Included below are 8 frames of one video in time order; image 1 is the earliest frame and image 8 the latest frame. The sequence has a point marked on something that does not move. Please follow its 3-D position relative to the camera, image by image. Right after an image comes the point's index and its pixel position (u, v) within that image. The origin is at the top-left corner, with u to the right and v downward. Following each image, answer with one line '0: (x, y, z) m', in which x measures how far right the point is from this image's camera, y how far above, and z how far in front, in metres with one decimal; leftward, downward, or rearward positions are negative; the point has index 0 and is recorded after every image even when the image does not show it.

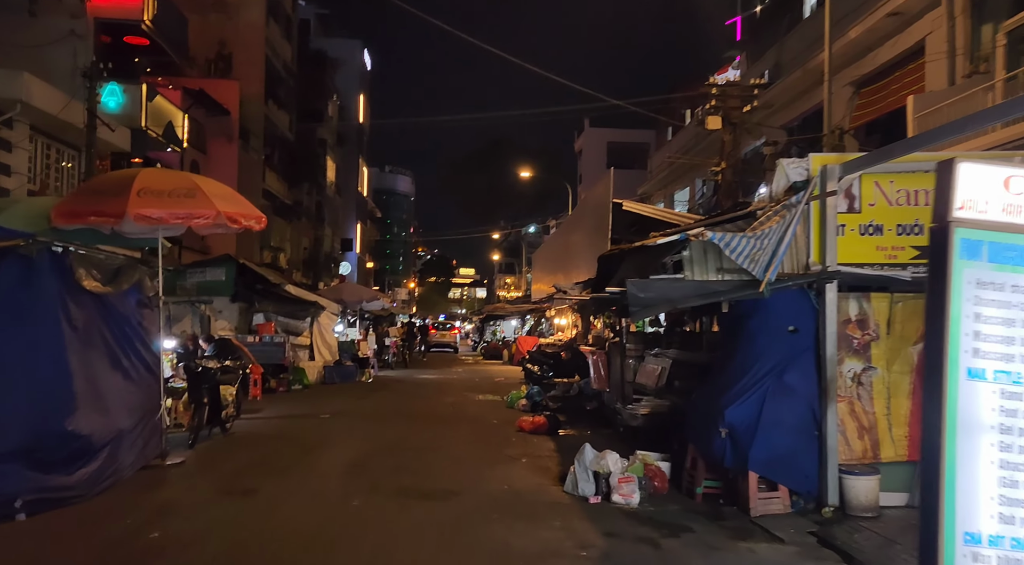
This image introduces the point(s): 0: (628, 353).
0: (+1.8, -1.1, +12.9) m
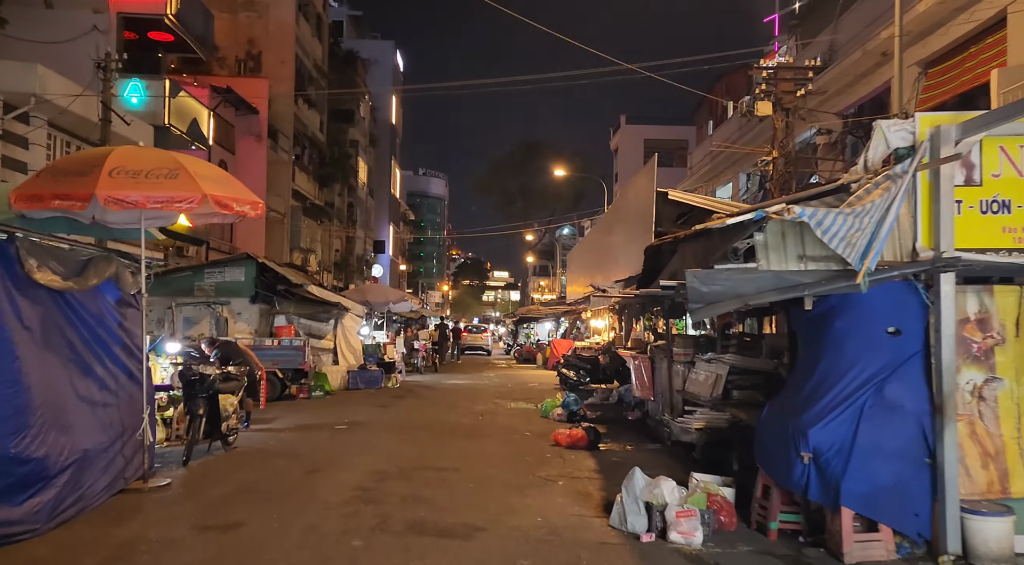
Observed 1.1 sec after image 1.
0: (+2.2, -1.0, +11.5) m
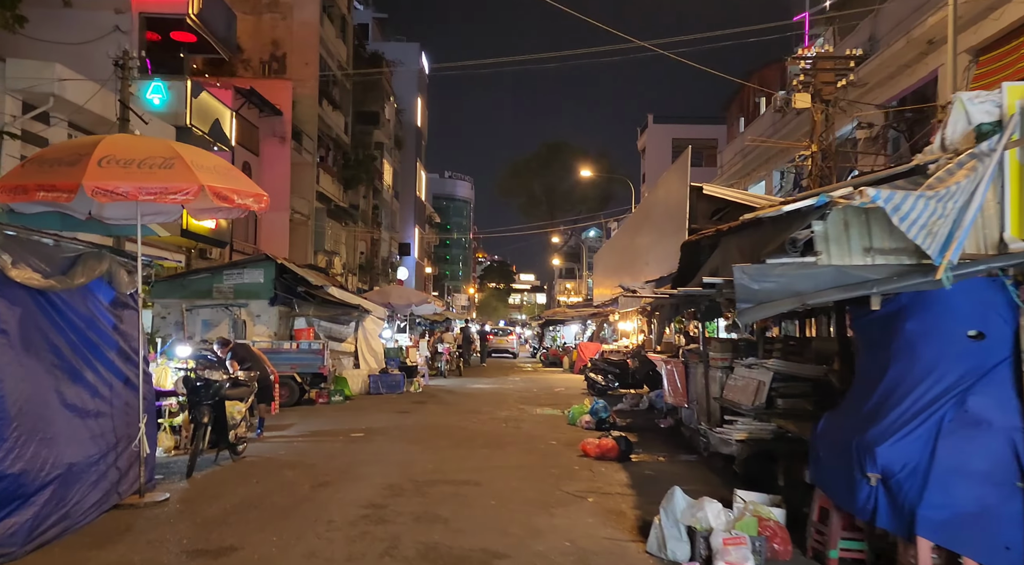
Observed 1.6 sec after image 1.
0: (+2.6, -1.0, +10.7) m
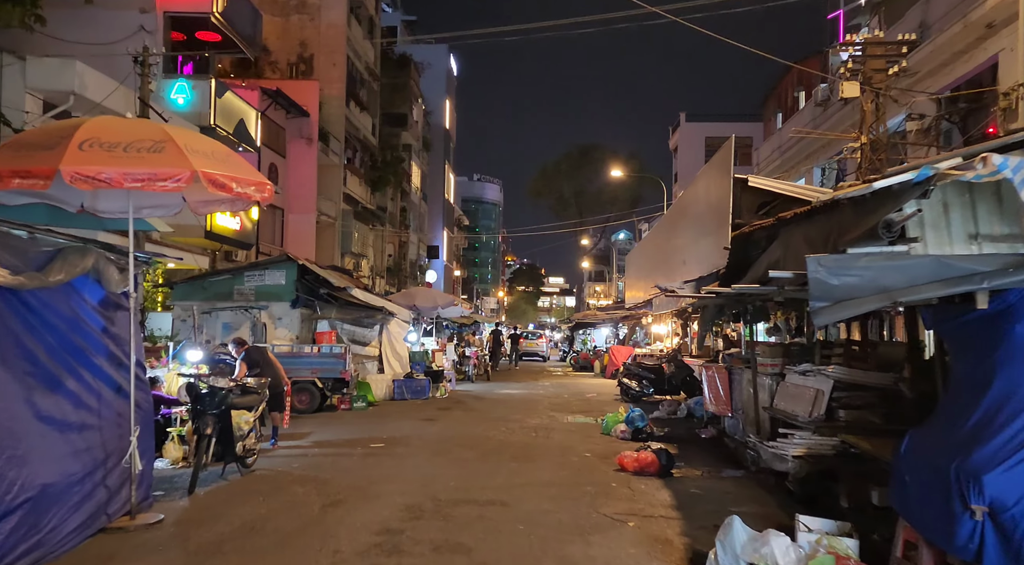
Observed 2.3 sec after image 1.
0: (+2.9, -1.0, +9.8) m
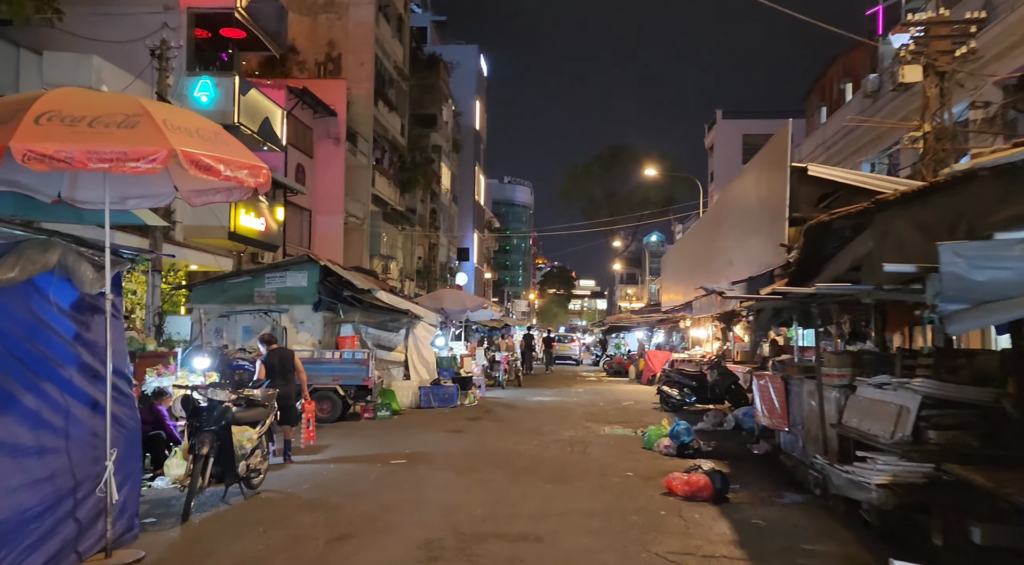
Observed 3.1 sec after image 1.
0: (+3.3, -1.0, +8.7) m
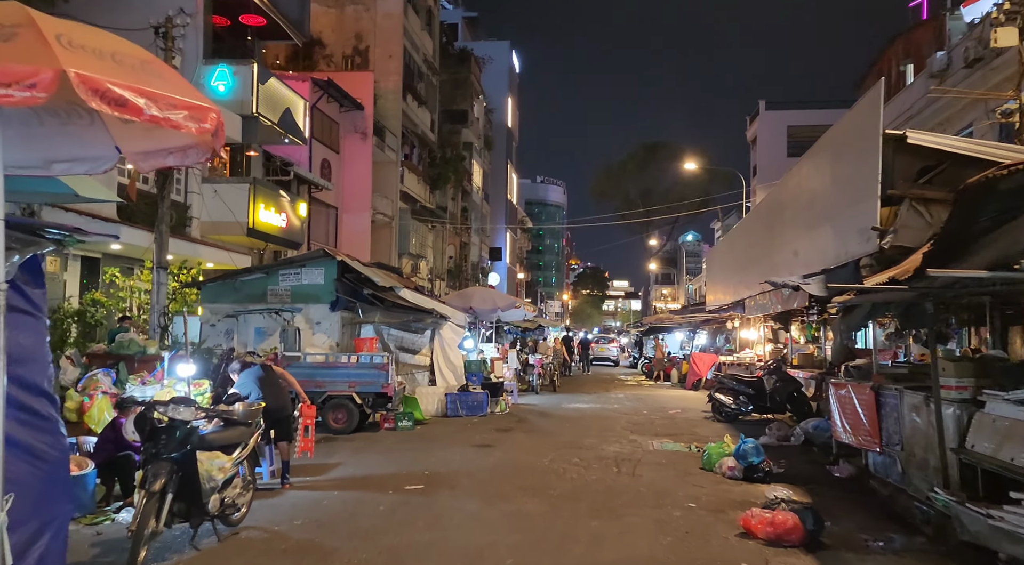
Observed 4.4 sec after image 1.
0: (+3.6, -0.9, +7.0) m
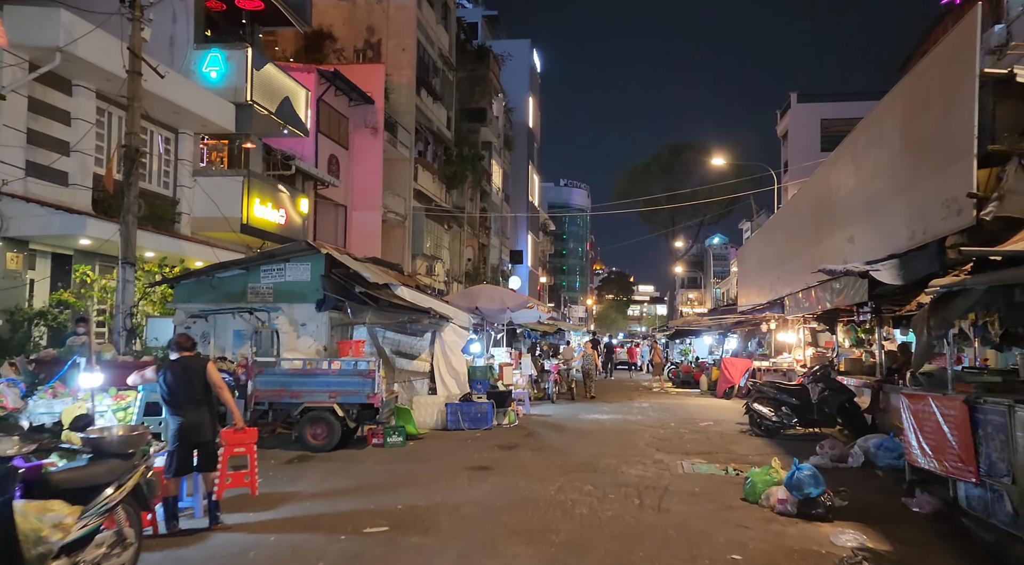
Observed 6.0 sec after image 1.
0: (+3.5, -0.8, +4.9) m
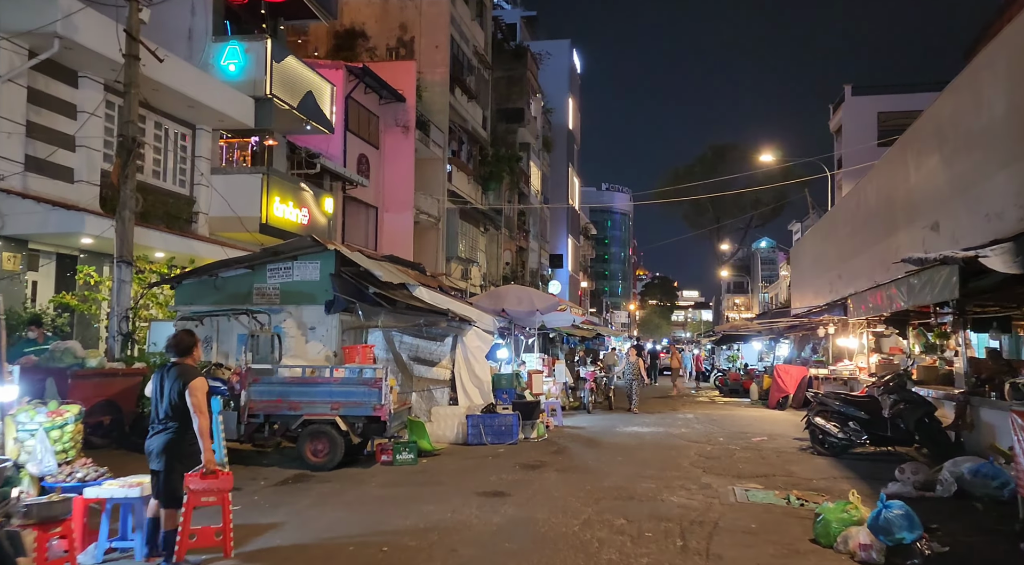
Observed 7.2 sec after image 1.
0: (+3.4, -0.7, +3.3) m
